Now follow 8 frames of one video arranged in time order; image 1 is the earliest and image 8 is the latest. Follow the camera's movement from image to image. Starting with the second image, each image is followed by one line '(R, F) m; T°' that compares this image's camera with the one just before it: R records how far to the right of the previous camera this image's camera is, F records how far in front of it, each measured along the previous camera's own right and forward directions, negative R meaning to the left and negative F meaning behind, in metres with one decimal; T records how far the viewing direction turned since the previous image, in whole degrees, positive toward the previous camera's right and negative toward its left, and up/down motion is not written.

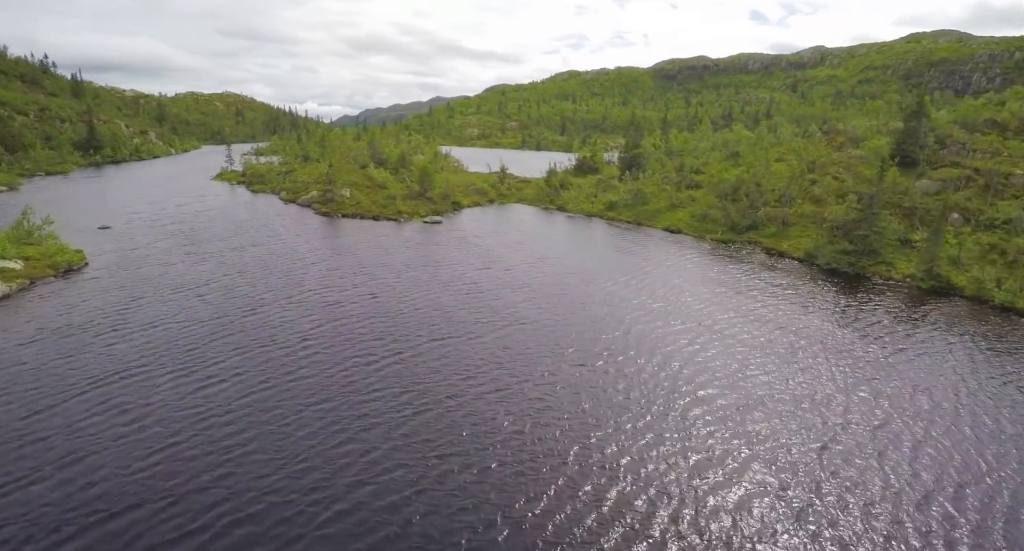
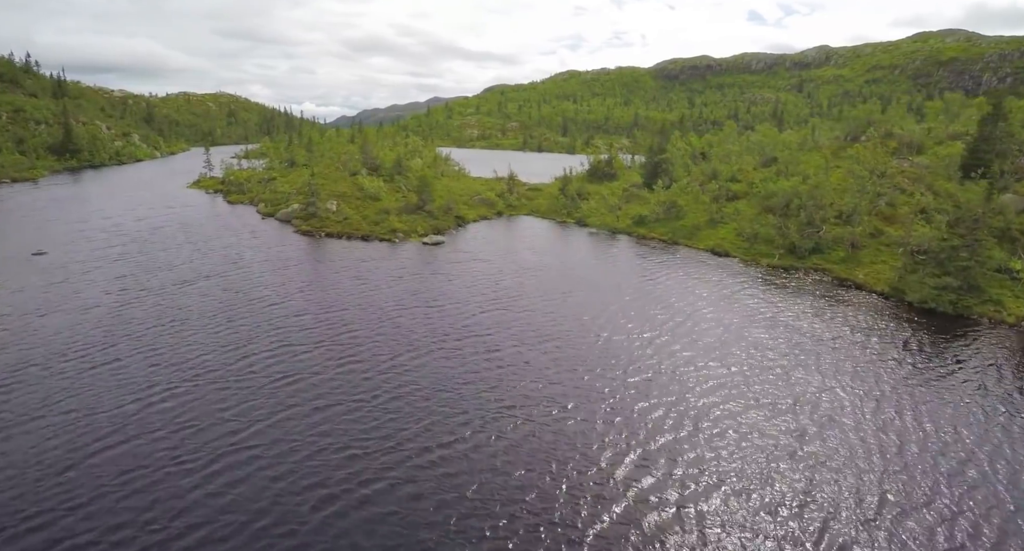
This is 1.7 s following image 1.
(-2.0, +15.2) m; 0°
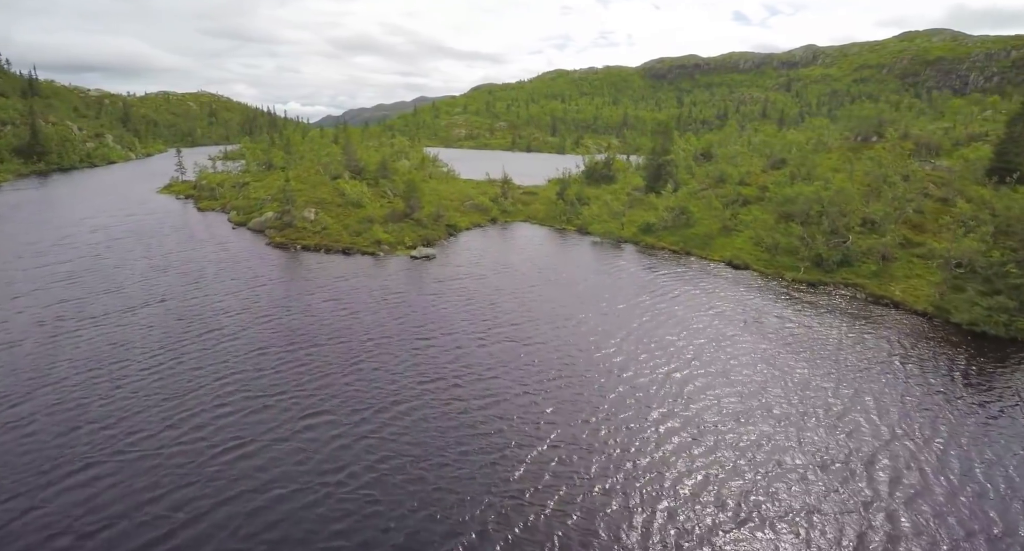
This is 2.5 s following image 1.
(-1.1, +7.8) m; +1°
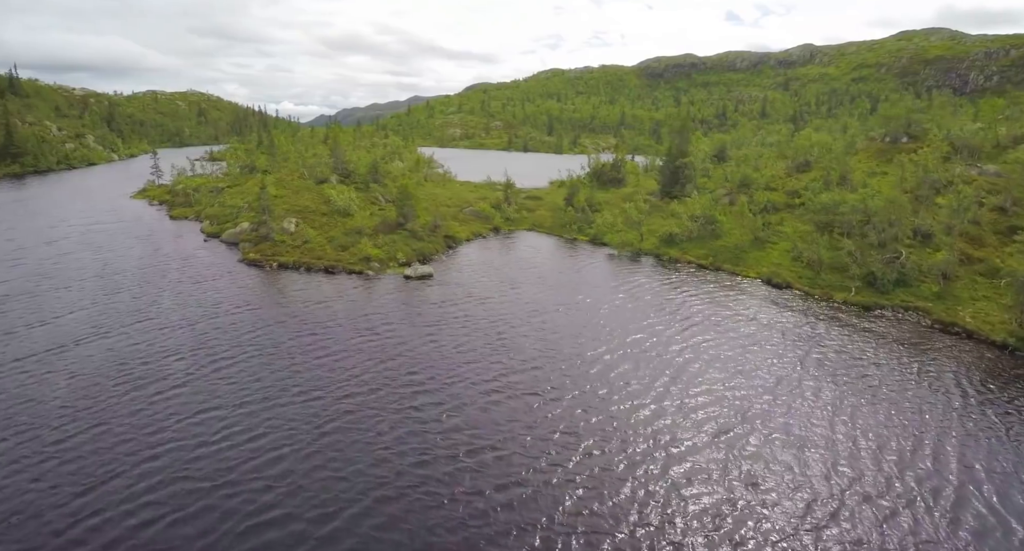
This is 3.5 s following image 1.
(-1.6, +9.3) m; +1°
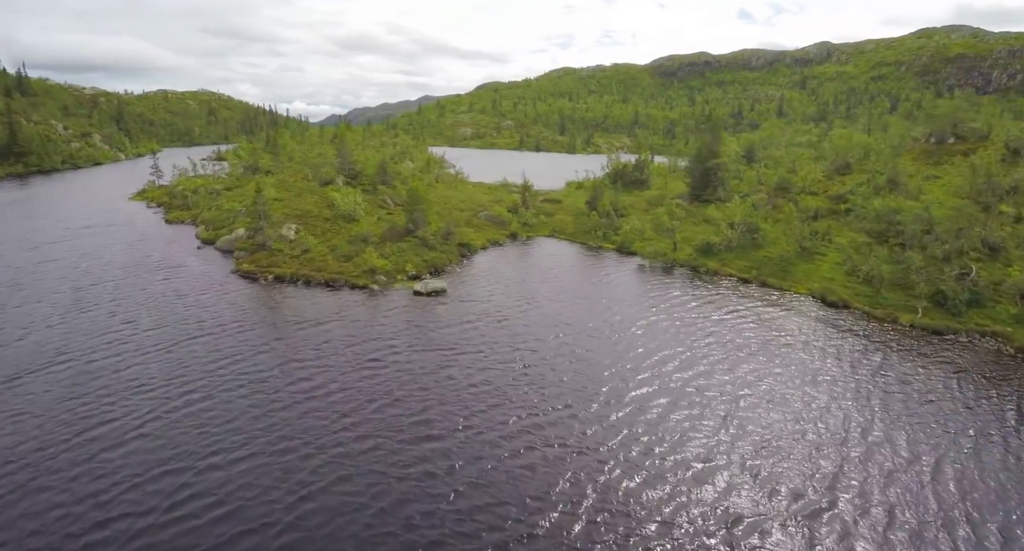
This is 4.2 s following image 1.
(-1.4, +7.0) m; -1°
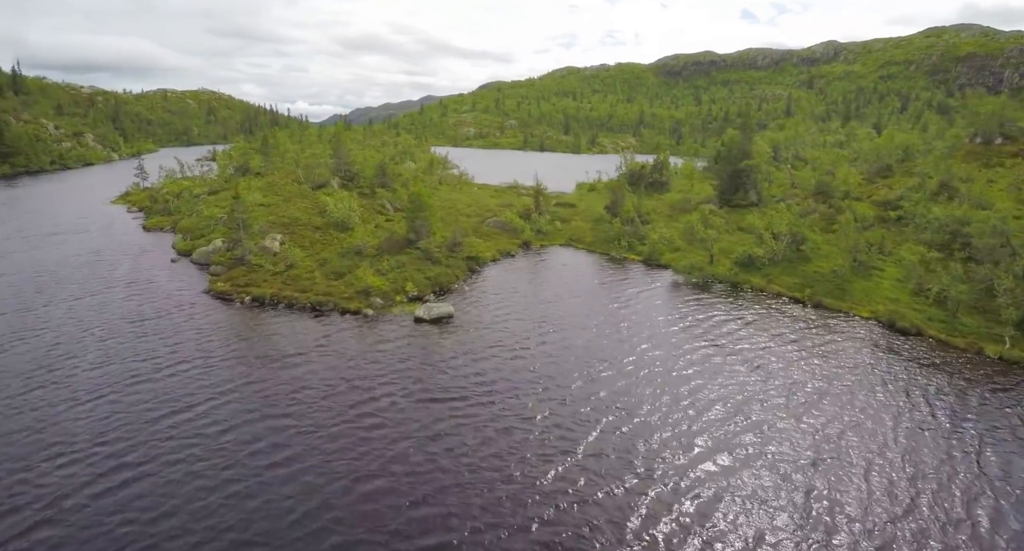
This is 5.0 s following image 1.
(-1.4, +8.4) m; 0°
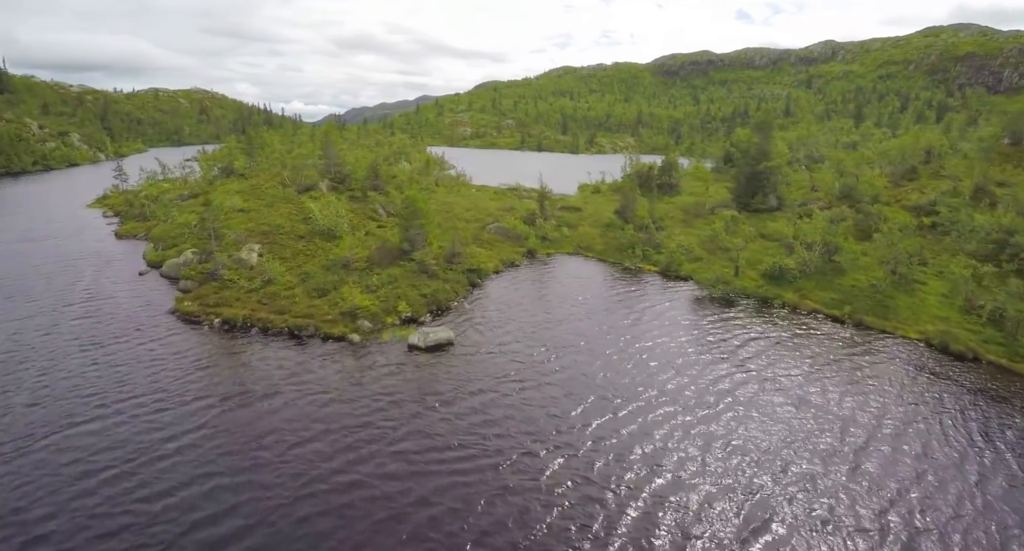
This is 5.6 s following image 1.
(-0.9, +6.1) m; 0°
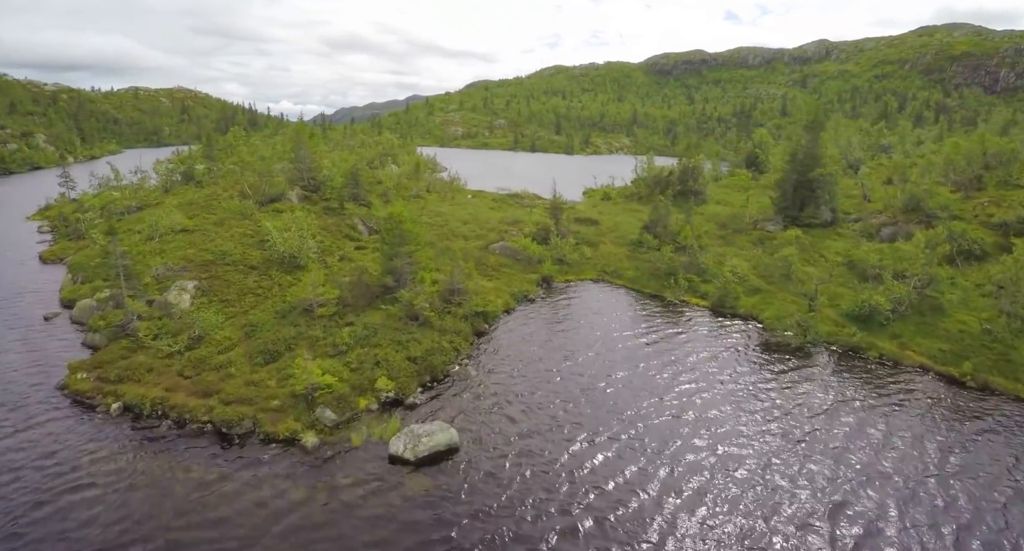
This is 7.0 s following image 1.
(-1.9, +12.9) m; +1°
